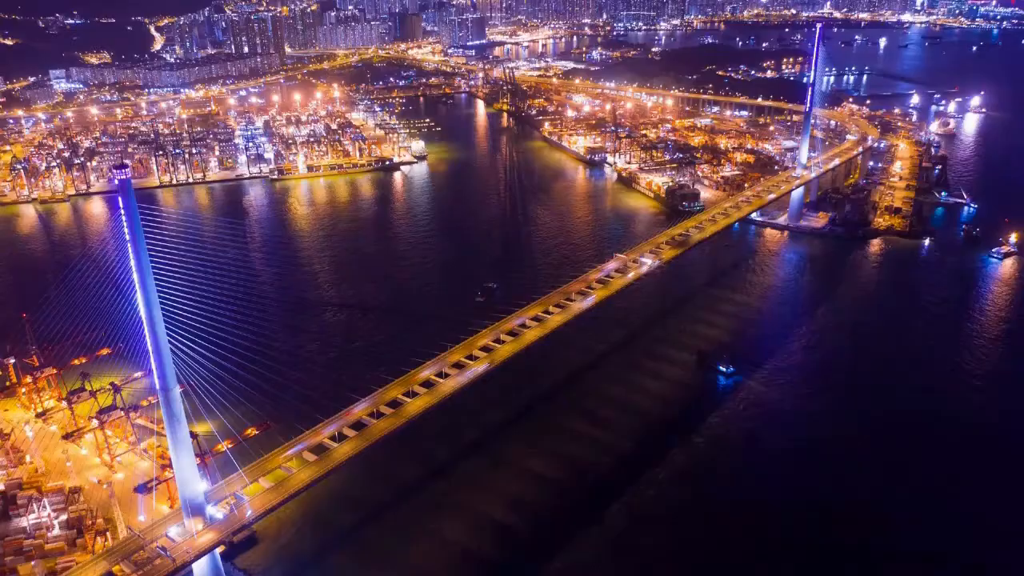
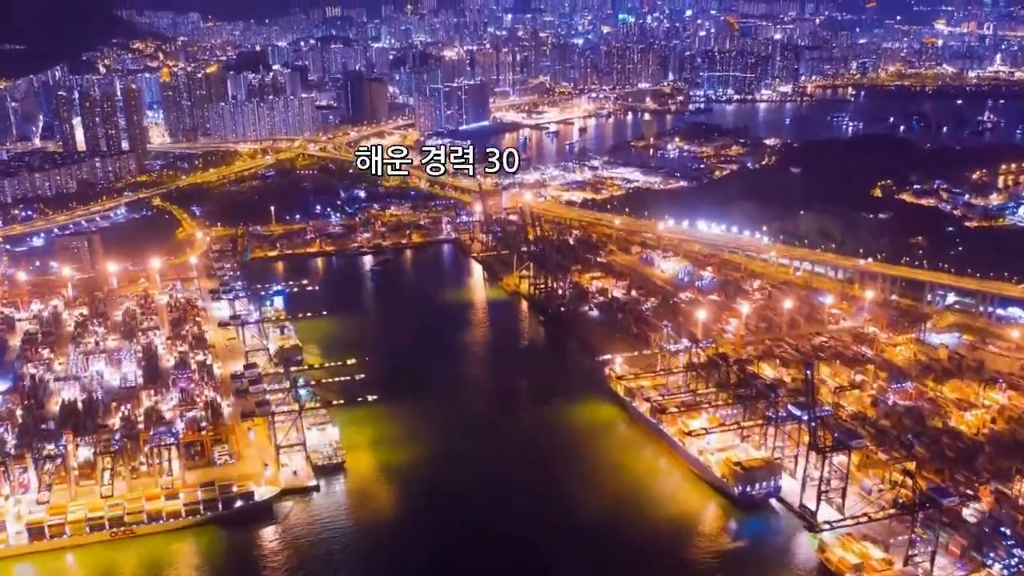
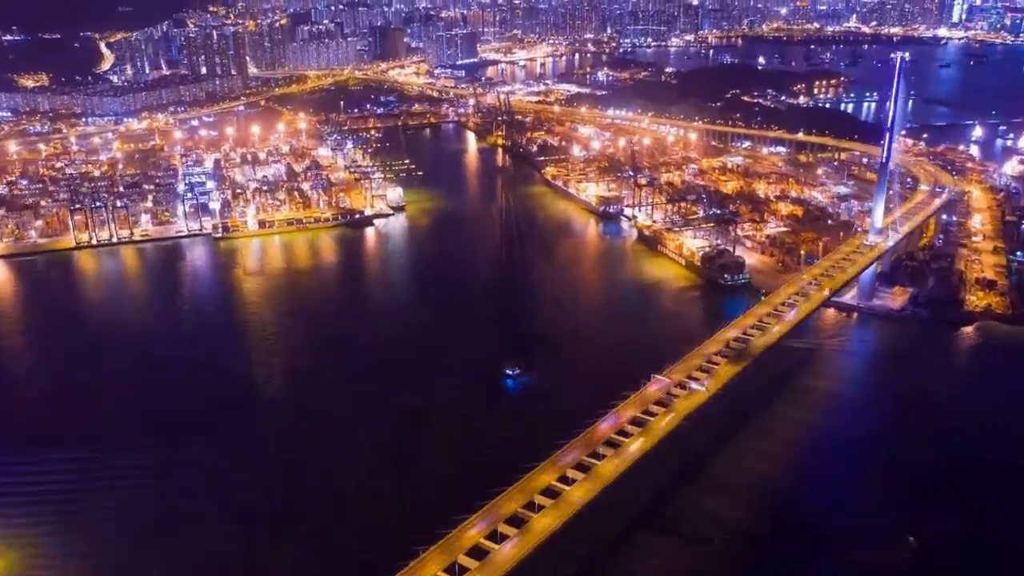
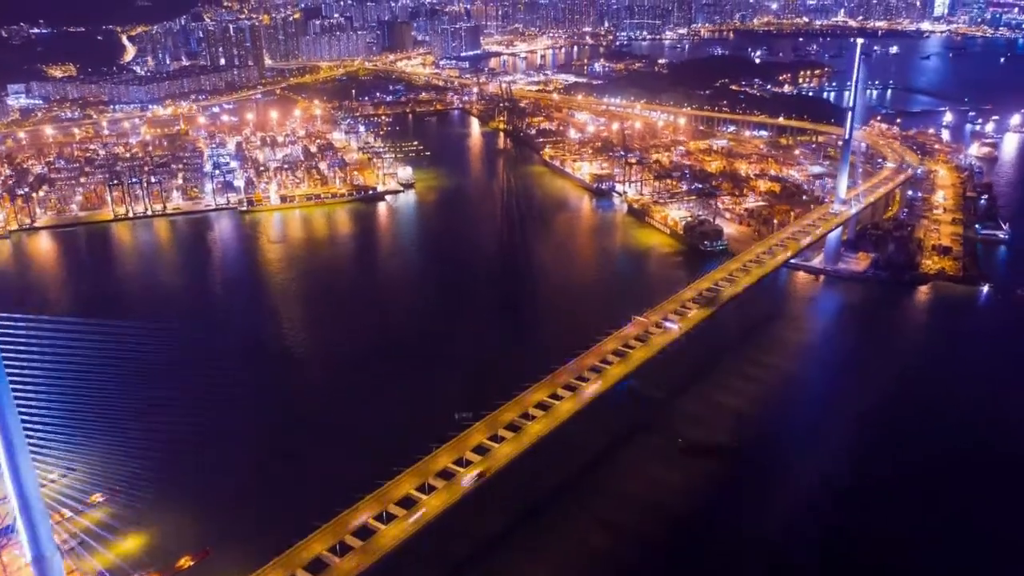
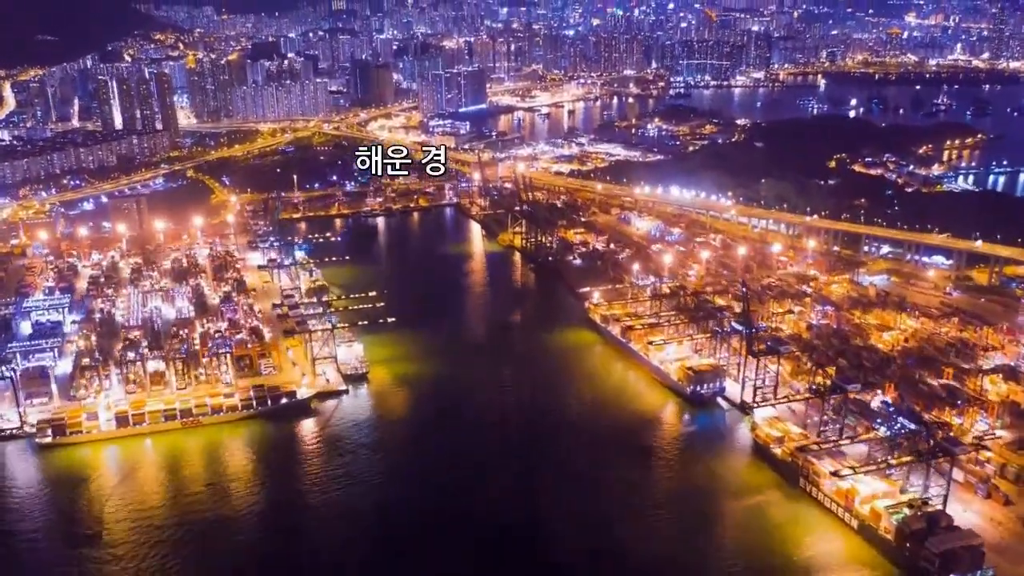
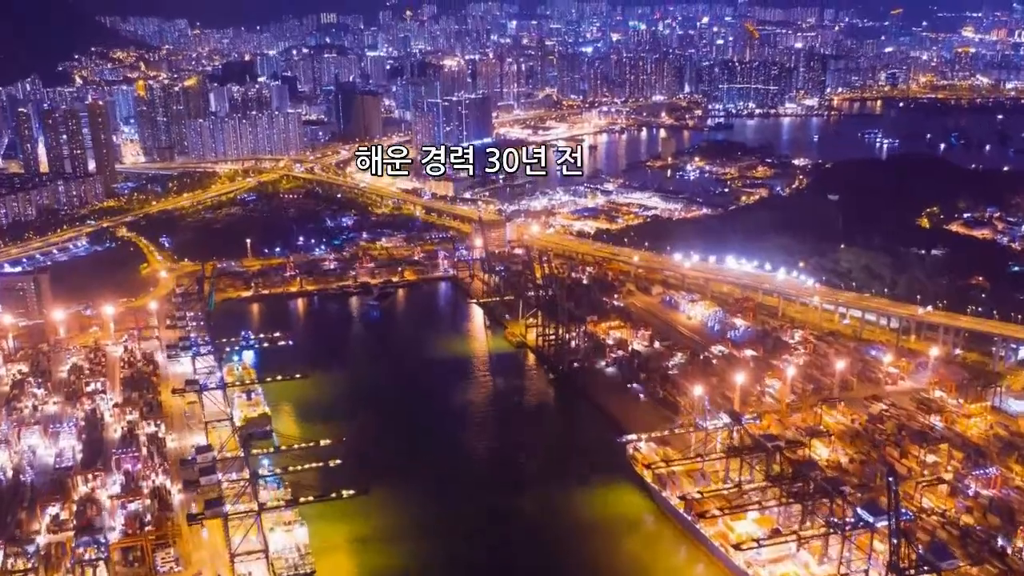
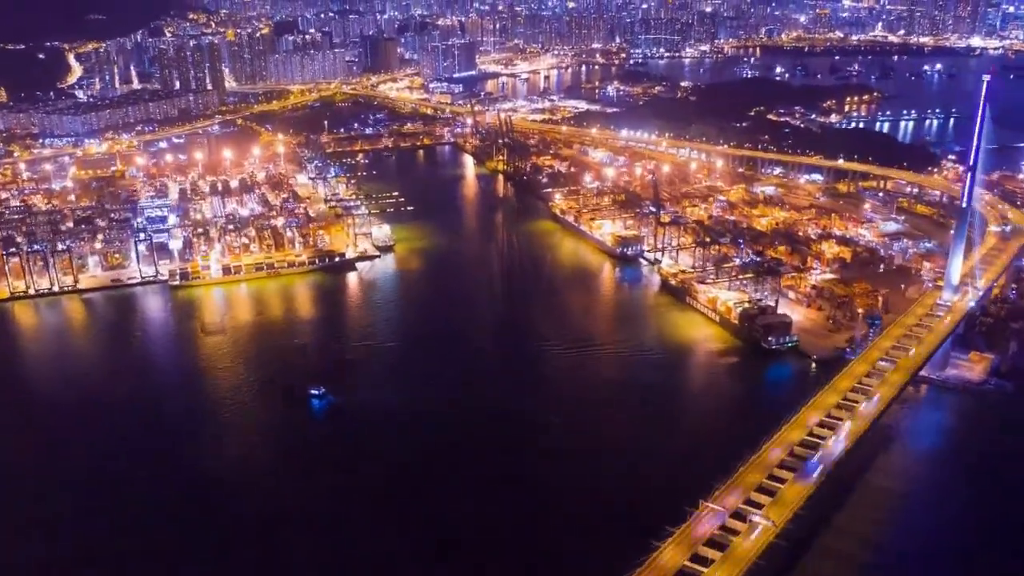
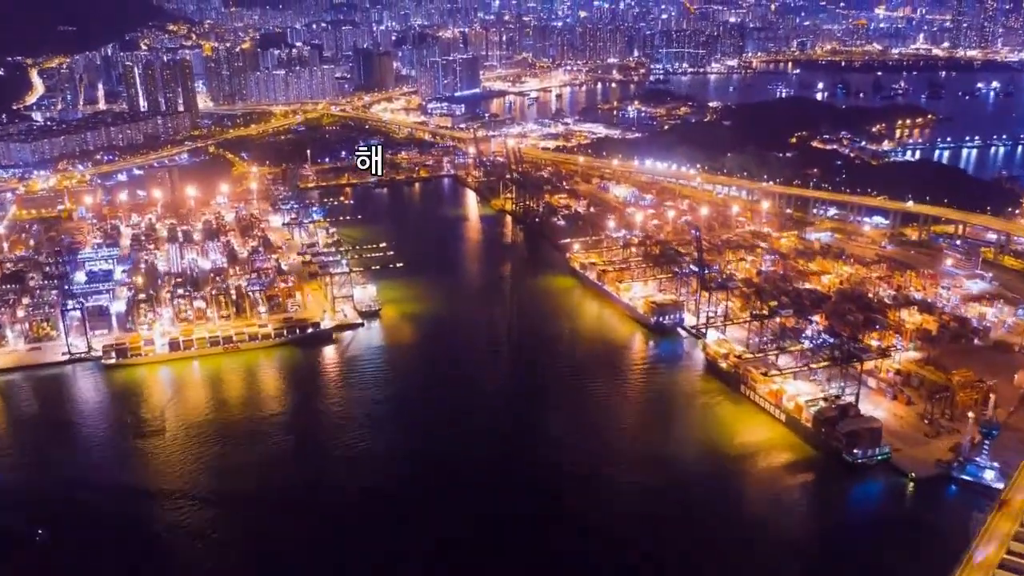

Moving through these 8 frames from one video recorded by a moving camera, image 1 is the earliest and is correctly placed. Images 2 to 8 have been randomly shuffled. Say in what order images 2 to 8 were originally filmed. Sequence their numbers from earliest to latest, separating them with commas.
4, 3, 7, 8, 5, 2, 6
